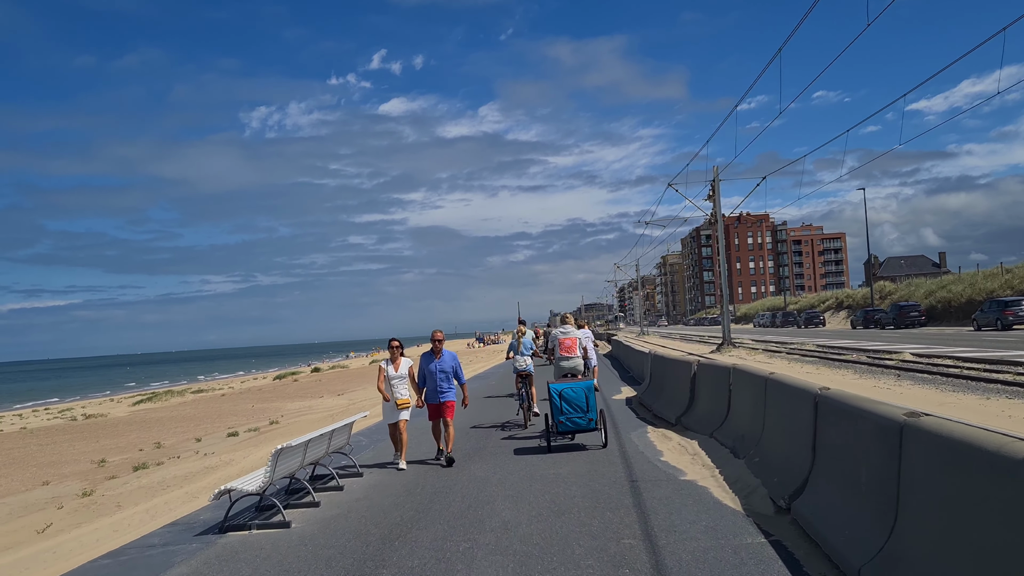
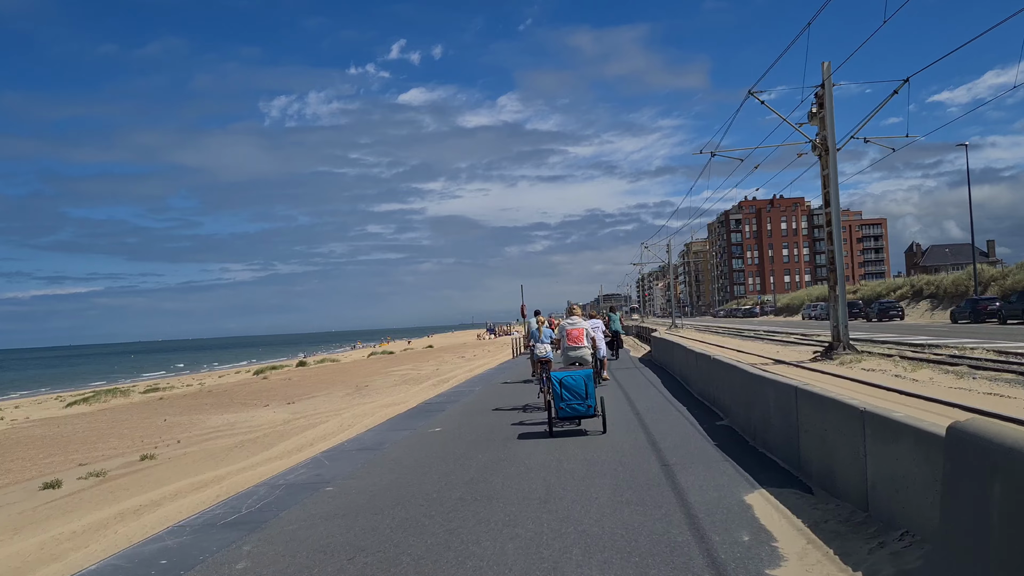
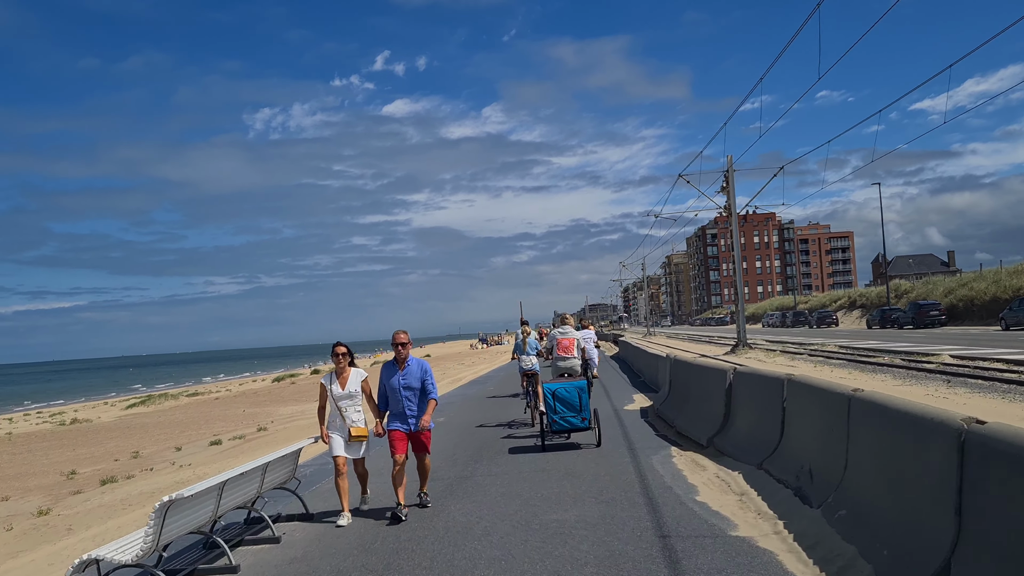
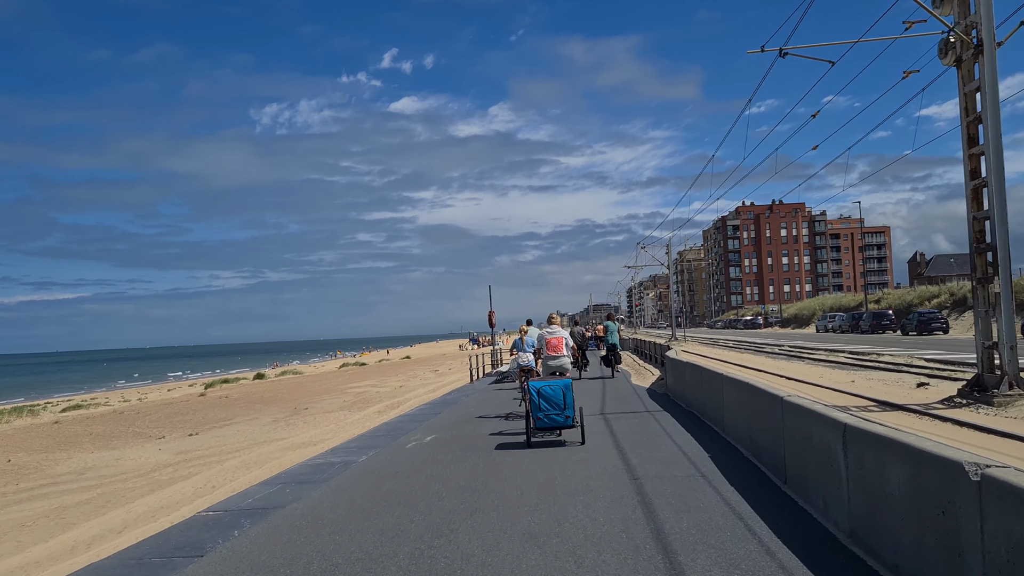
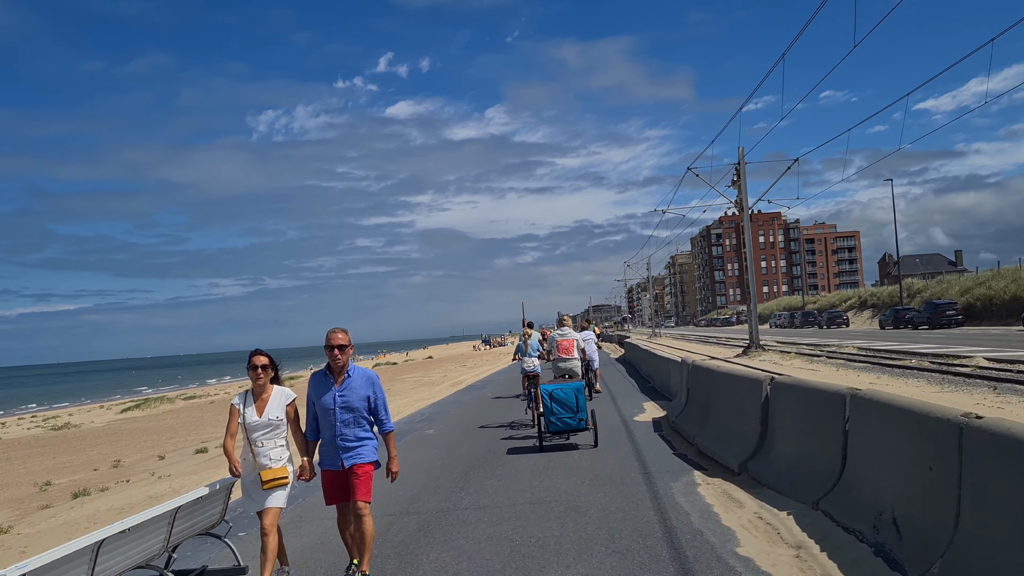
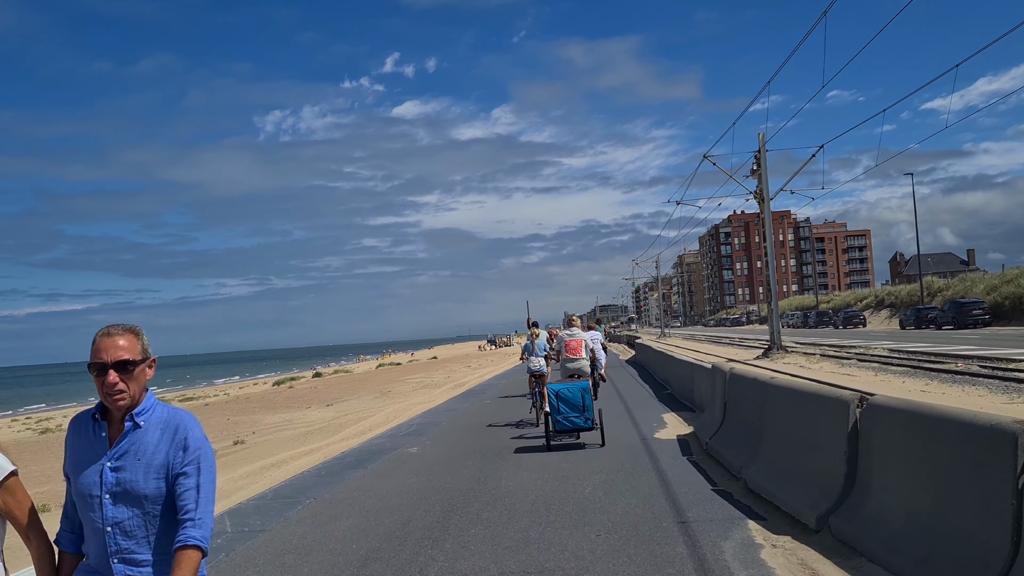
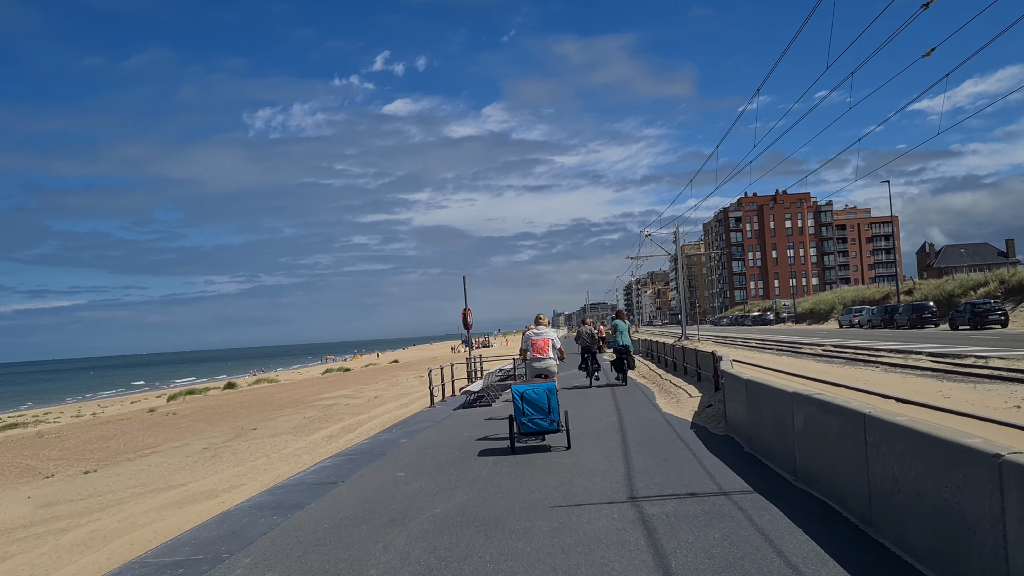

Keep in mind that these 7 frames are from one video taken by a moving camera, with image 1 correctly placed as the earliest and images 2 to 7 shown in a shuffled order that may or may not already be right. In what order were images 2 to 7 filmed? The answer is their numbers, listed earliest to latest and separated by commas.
3, 5, 6, 2, 4, 7
